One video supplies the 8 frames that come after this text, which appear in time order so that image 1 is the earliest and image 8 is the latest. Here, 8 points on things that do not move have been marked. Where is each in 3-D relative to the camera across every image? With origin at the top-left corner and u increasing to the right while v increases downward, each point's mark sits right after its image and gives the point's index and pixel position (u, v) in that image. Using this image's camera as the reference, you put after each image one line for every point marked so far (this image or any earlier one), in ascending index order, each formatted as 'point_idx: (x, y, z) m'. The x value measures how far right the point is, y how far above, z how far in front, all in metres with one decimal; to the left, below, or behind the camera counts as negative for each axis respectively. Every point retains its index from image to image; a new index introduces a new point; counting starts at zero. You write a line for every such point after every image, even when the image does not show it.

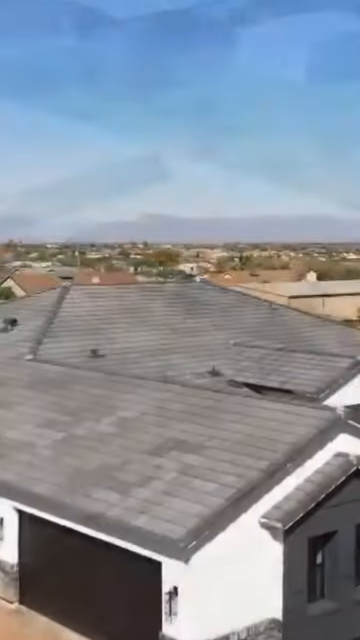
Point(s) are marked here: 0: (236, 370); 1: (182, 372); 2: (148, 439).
0: (+1.1, -1.1, +18.3) m
1: (0.0, -1.1, +17.8) m
2: (-0.4, -1.6, +12.3) m
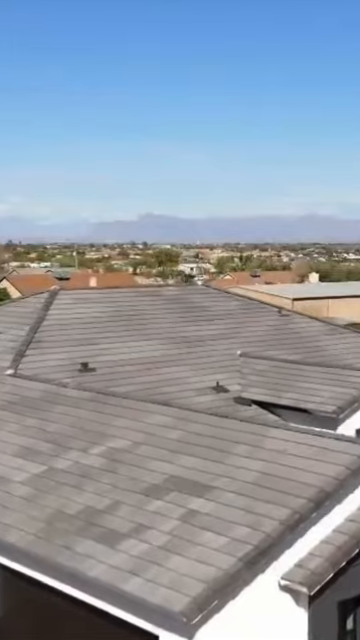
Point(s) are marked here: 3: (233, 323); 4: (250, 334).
0: (+1.1, -1.2, +16.3) m
1: (0.0, -1.3, +15.9) m
2: (-0.4, -1.8, +10.3) m
3: (+1.1, -0.1, +19.3) m
4: (+1.4, -0.3, +18.9) m
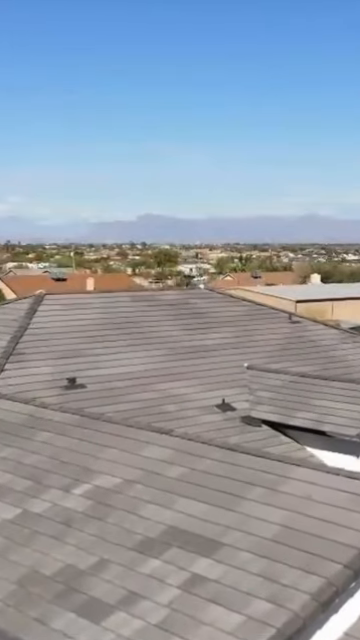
0: (+1.1, -1.4, +14.5) m
1: (+0.1, -1.4, +14.0) m
2: (-0.4, -1.9, +8.4) m
3: (+1.1, -0.2, +17.4) m
4: (+1.4, -0.4, +17.1) m
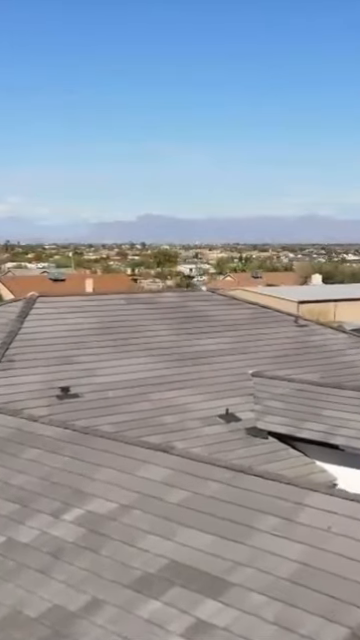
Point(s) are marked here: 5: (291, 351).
0: (+1.2, -1.4, +13.5) m
1: (+0.1, -1.5, +13.0) m
2: (-0.4, -2.0, +7.5) m
3: (+1.1, -0.3, +16.5) m
4: (+1.5, -0.5, +16.1) m
5: (+2.0, -0.6, +16.2) m
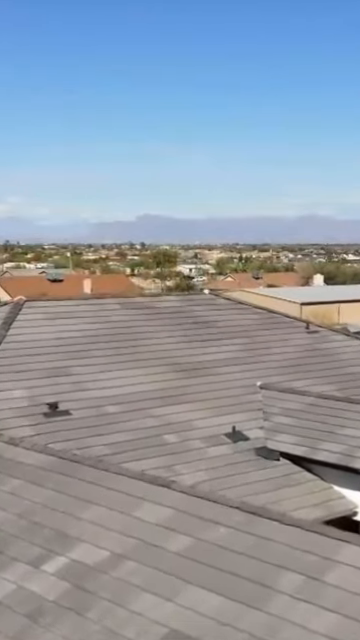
0: (+1.2, -1.5, +12.2) m
1: (+0.1, -1.6, +11.7) m
2: (-0.4, -2.1, +6.2) m
3: (+1.2, -0.4, +15.2) m
4: (+1.5, -0.6, +14.8) m
5: (+2.0, -0.7, +14.9) m
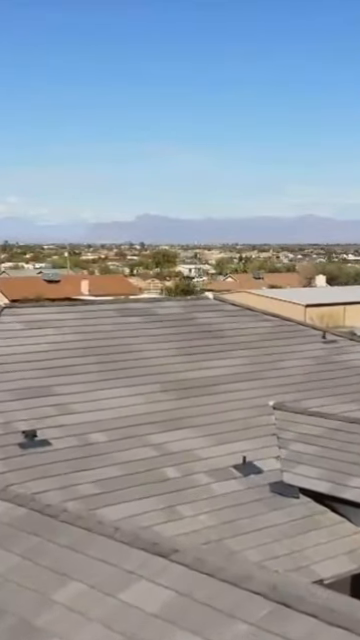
0: (+1.2, -1.7, +10.4) m
1: (+0.1, -1.7, +9.9) m
2: (-0.4, -2.2, +4.3) m
3: (+1.2, -0.5, +13.3) m
4: (+1.5, -0.7, +13.0) m
5: (+2.0, -0.8, +13.1) m
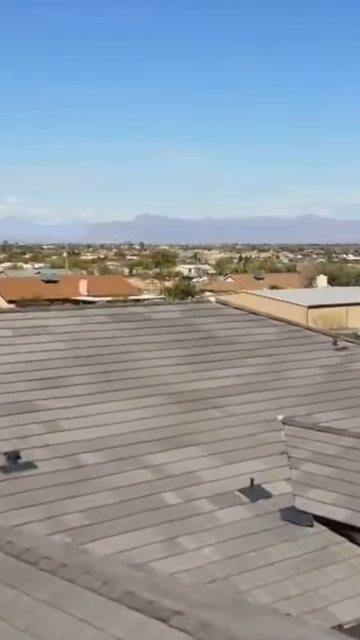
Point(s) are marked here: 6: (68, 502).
0: (+1.2, -1.8, +9.3) m
1: (+0.1, -1.8, +8.8) m
2: (-0.3, -2.3, +3.3) m
3: (+1.2, -0.6, +12.3) m
4: (+1.5, -0.8, +11.9) m
5: (+2.0, -0.9, +12.0) m
6: (-1.0, -1.7, +8.4) m
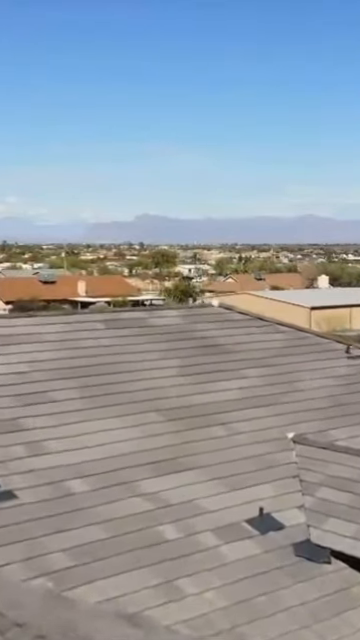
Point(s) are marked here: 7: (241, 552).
0: (+1.2, -1.8, +8.3) m
1: (+0.1, -1.9, +7.8) m
2: (-0.3, -2.4, +2.3) m
3: (+1.2, -0.7, +11.3) m
4: (+1.5, -0.9, +10.9) m
5: (+2.0, -1.0, +11.0) m
6: (-1.0, -1.7, +7.3) m
7: (+0.5, -2.0, +7.8) m
